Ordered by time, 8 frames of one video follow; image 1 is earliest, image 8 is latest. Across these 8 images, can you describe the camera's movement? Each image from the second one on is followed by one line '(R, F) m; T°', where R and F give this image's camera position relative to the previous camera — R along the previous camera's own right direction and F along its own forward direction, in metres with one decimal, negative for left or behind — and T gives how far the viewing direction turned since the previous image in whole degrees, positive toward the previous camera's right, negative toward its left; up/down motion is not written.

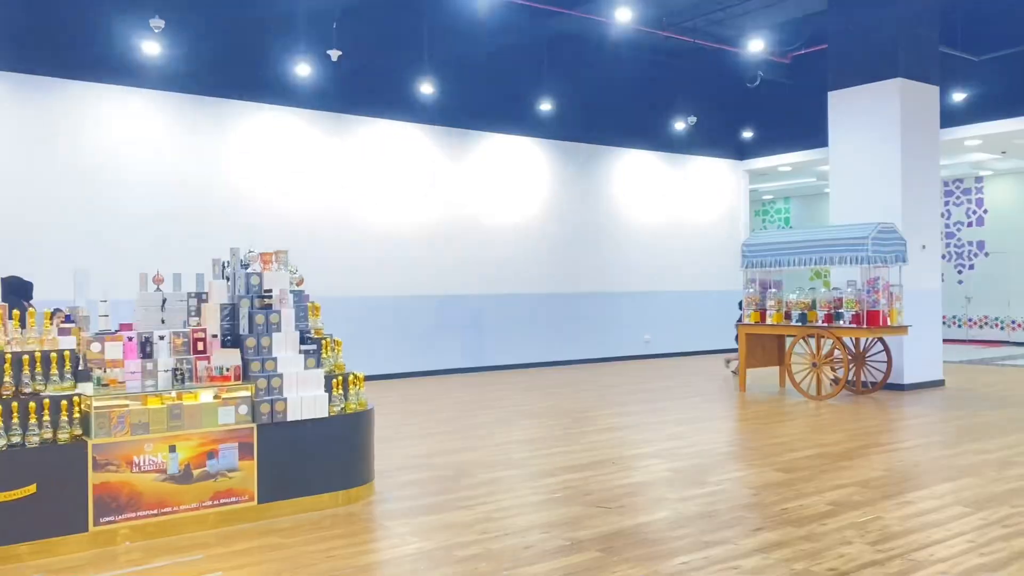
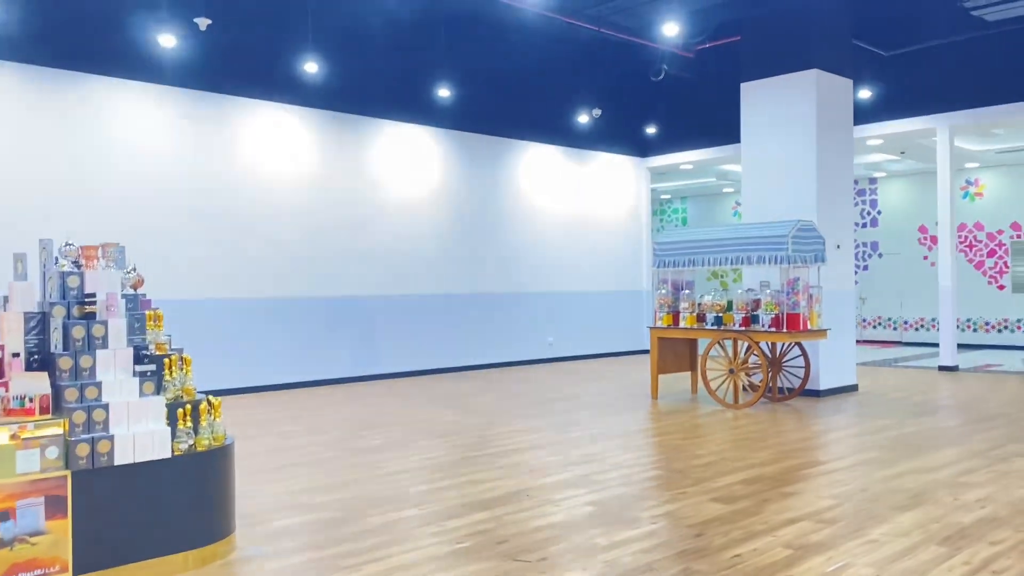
(0.0, +0.8) m; +7°
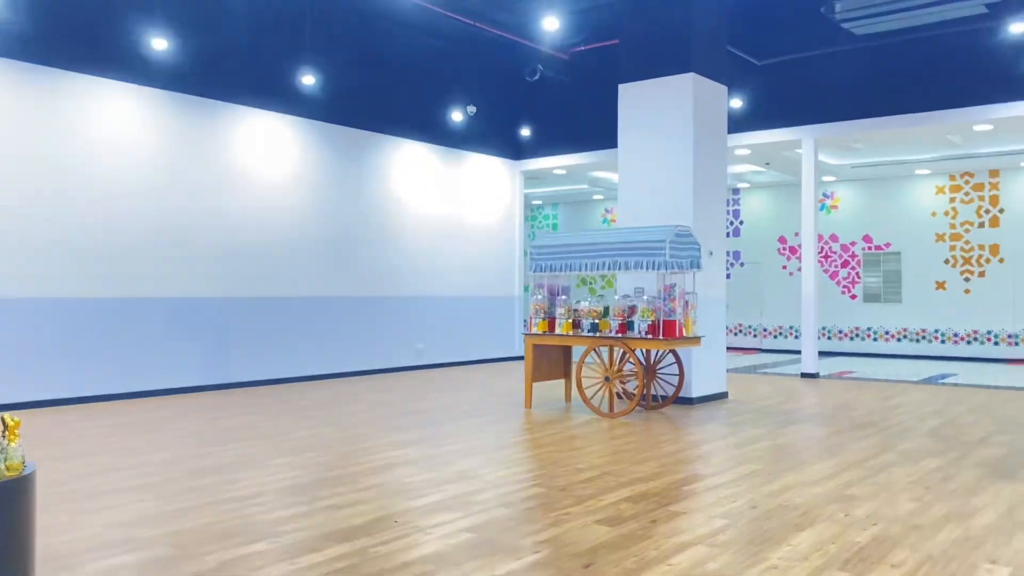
(0.0, +0.5) m; +9°
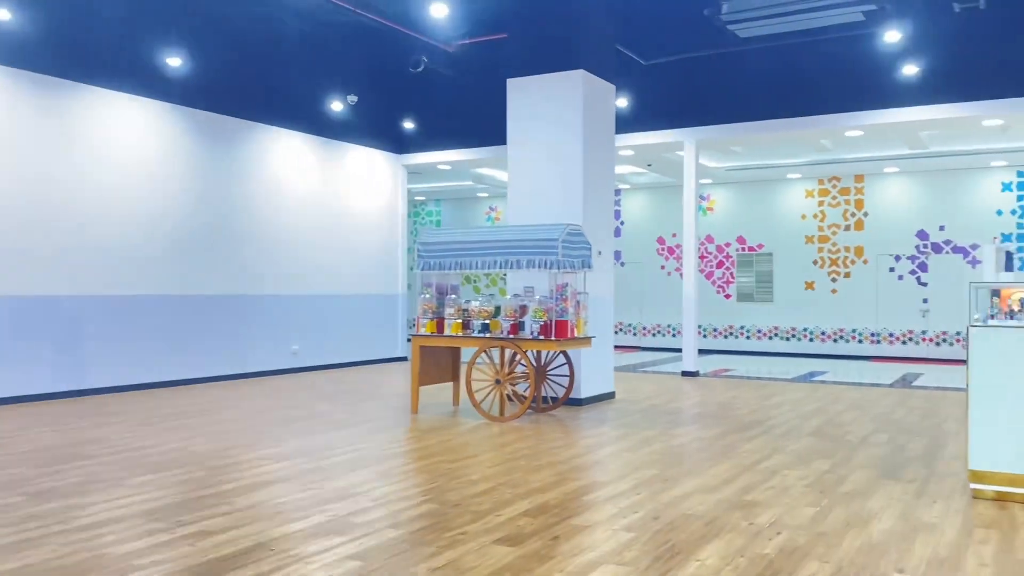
(-0.1, +0.3) m; +8°
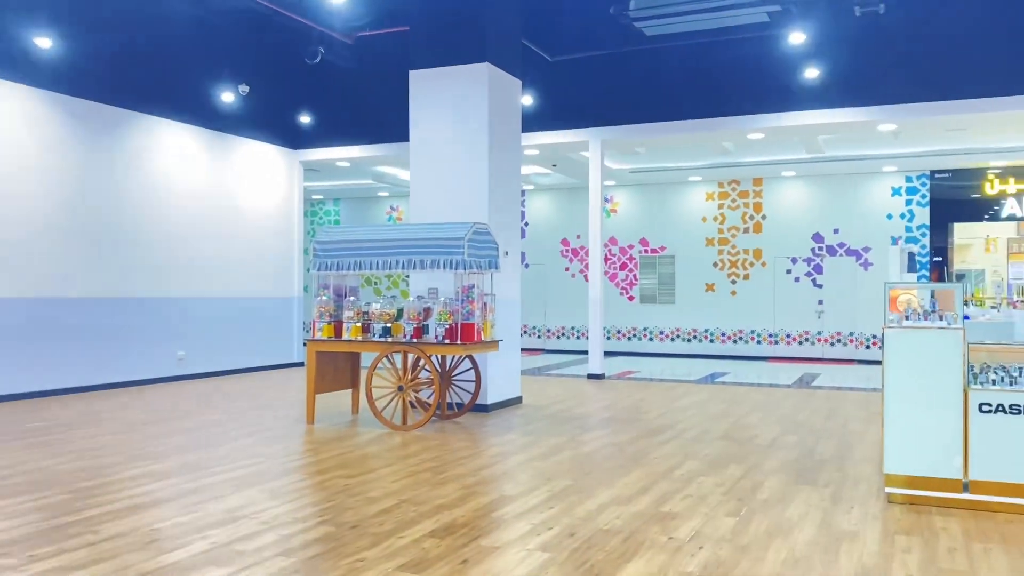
(0.0, +0.3) m; +6°
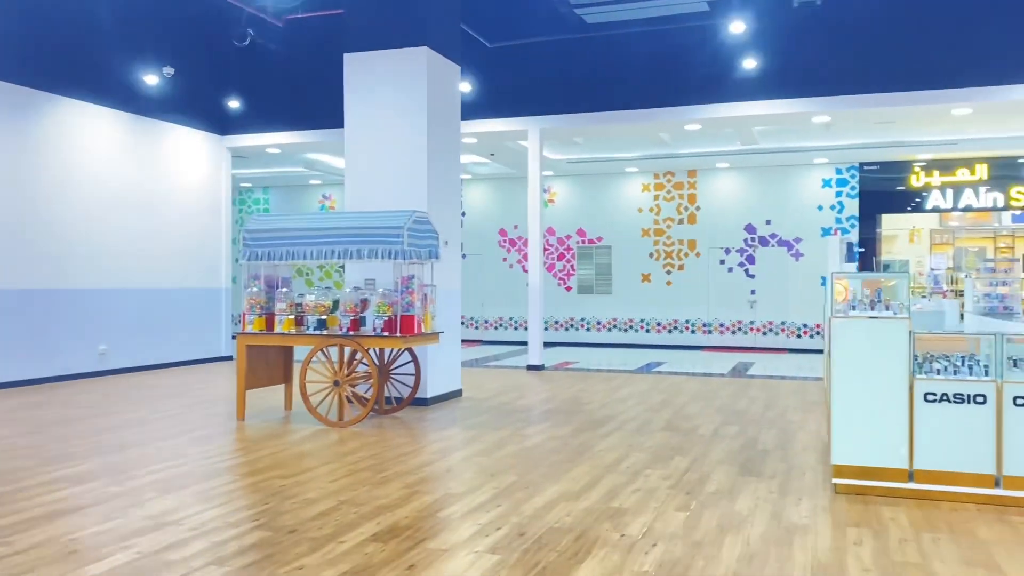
(-0.1, +0.2) m; +4°
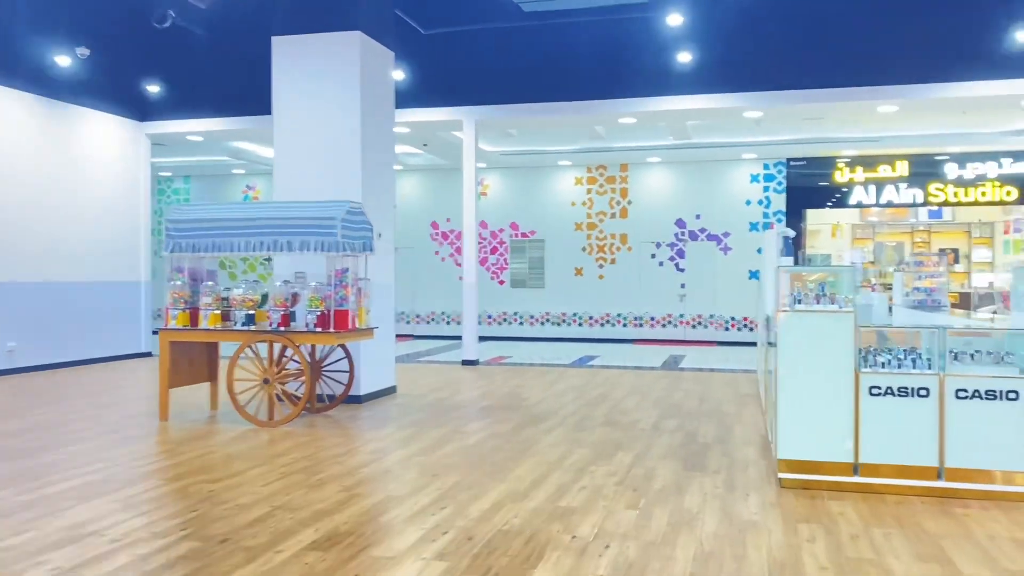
(-0.1, +0.2) m; +5°
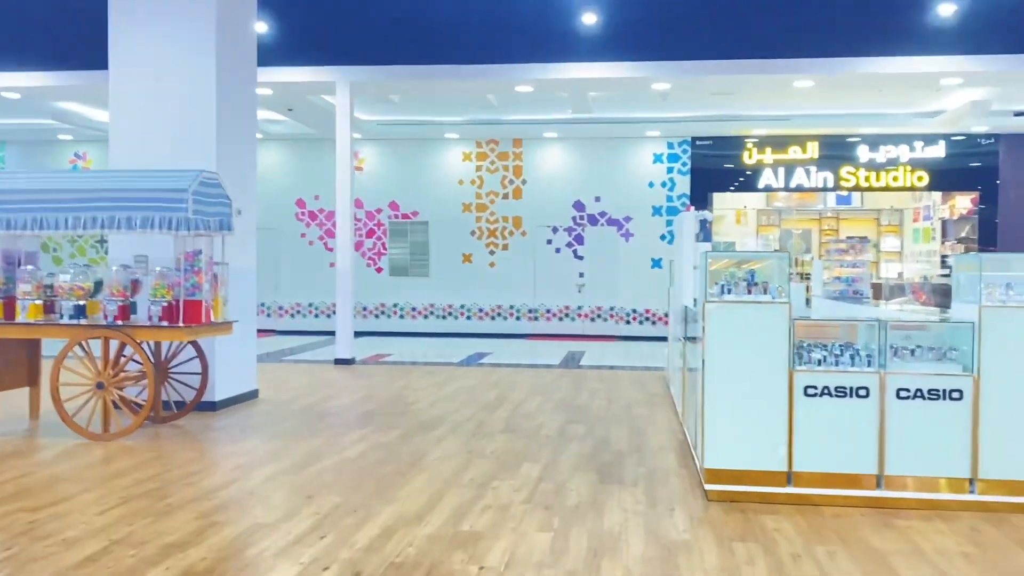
(0.0, +0.6) m; +7°
